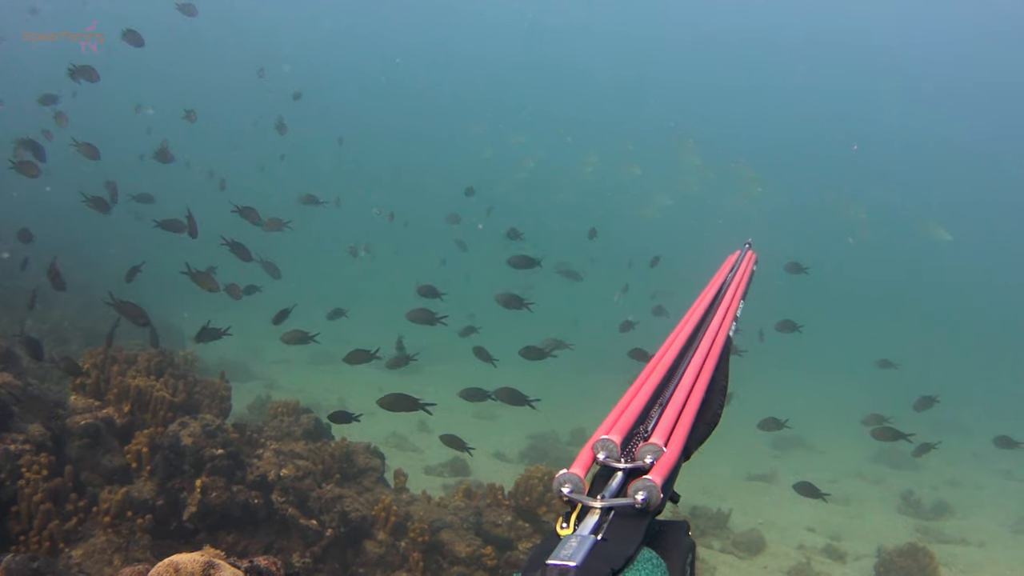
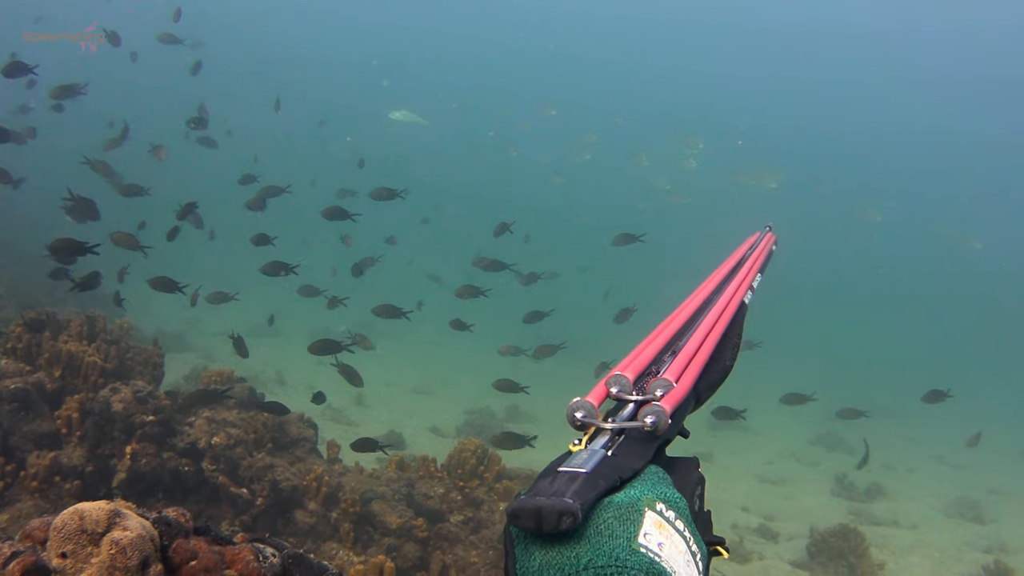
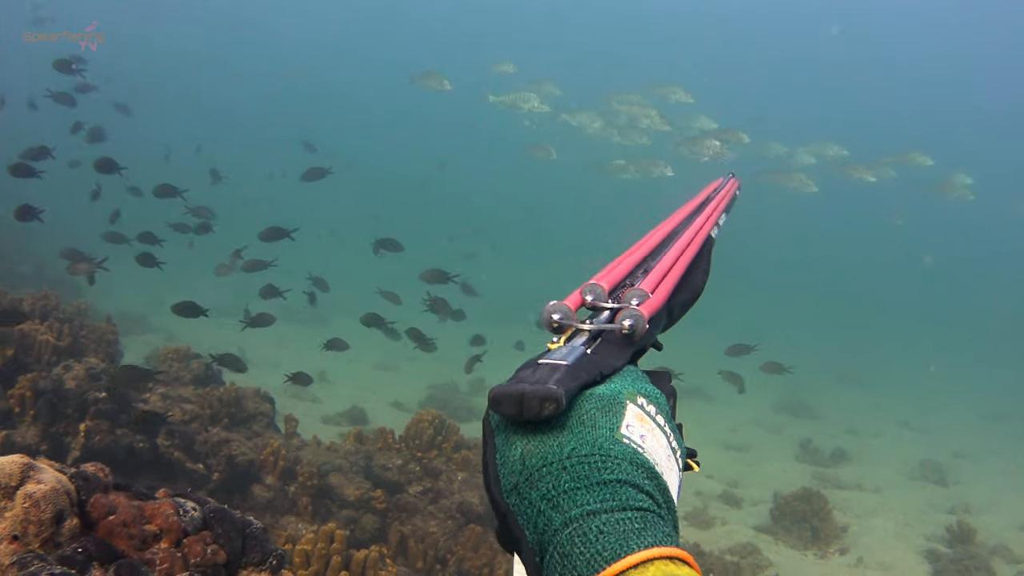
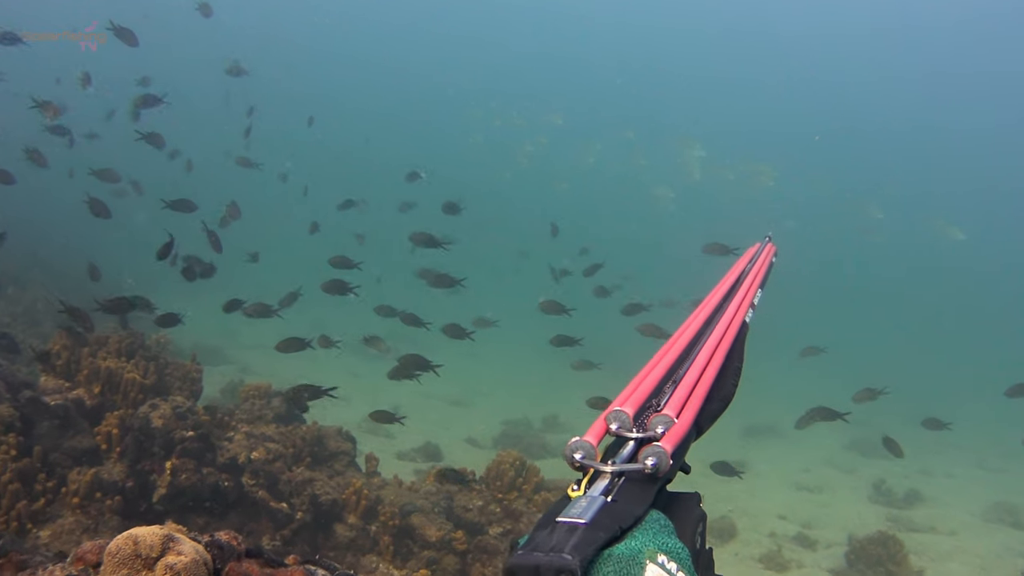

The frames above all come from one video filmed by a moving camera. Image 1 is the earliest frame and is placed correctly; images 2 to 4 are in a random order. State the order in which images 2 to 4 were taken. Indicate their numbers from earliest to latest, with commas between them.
4, 2, 3
